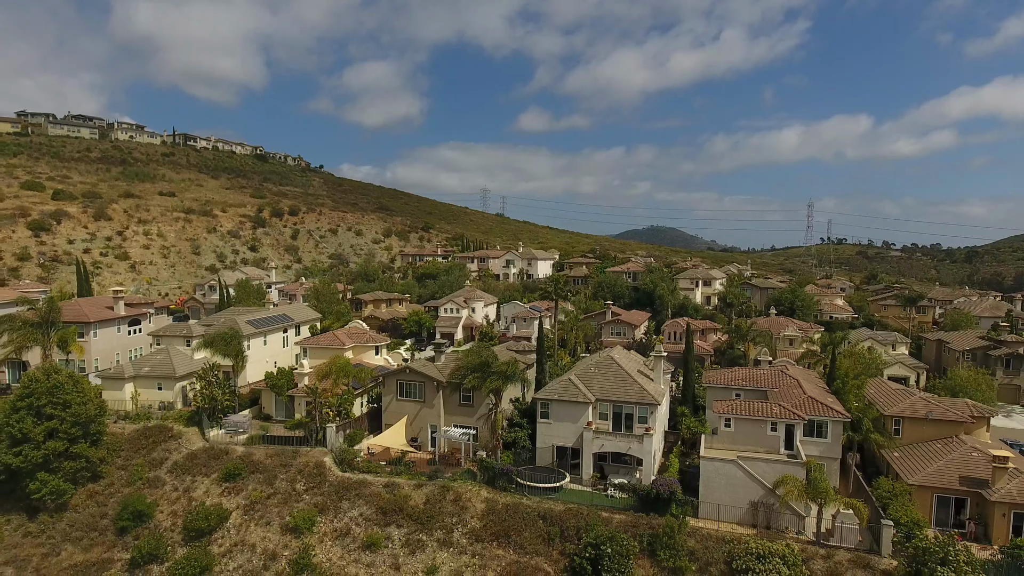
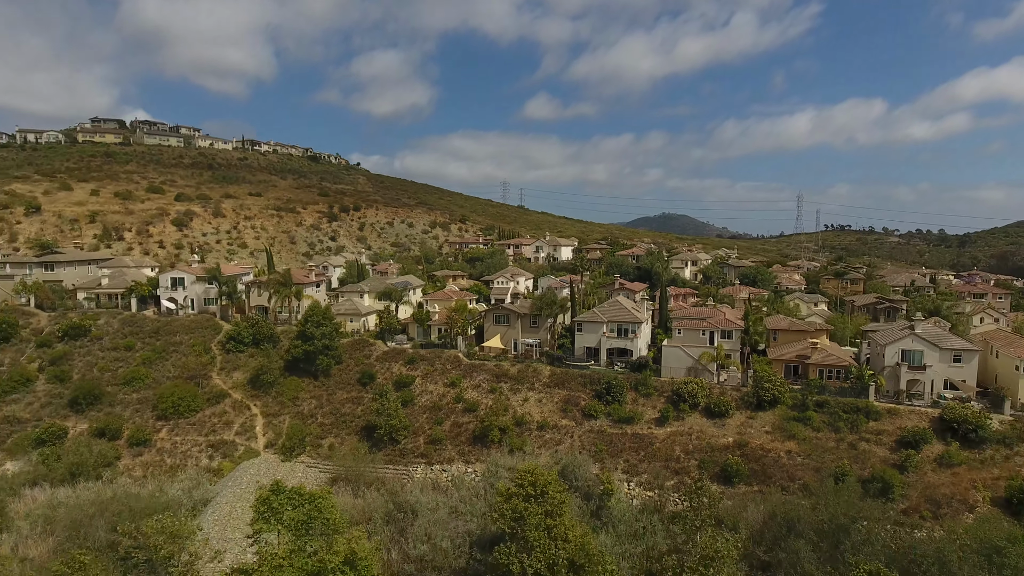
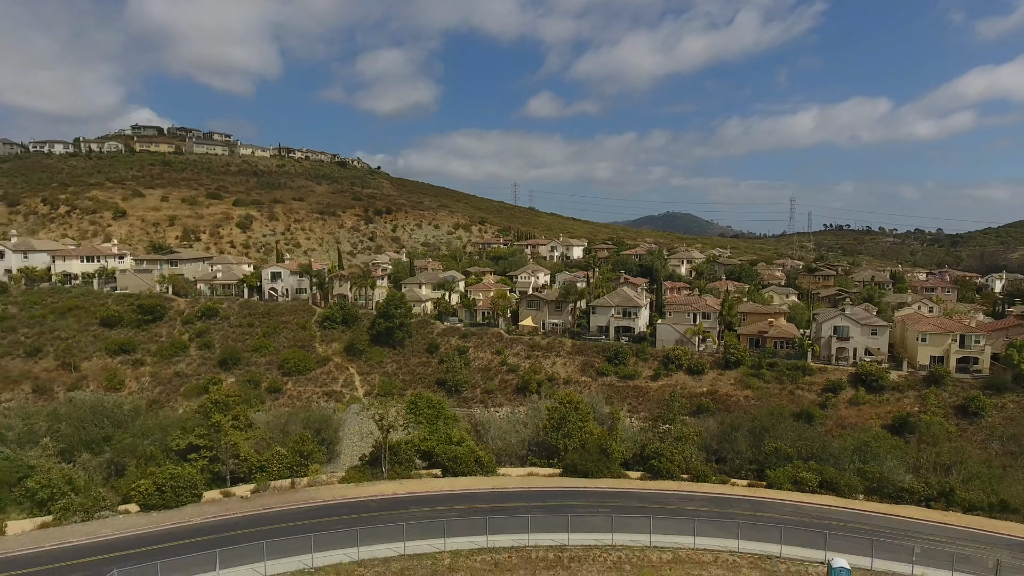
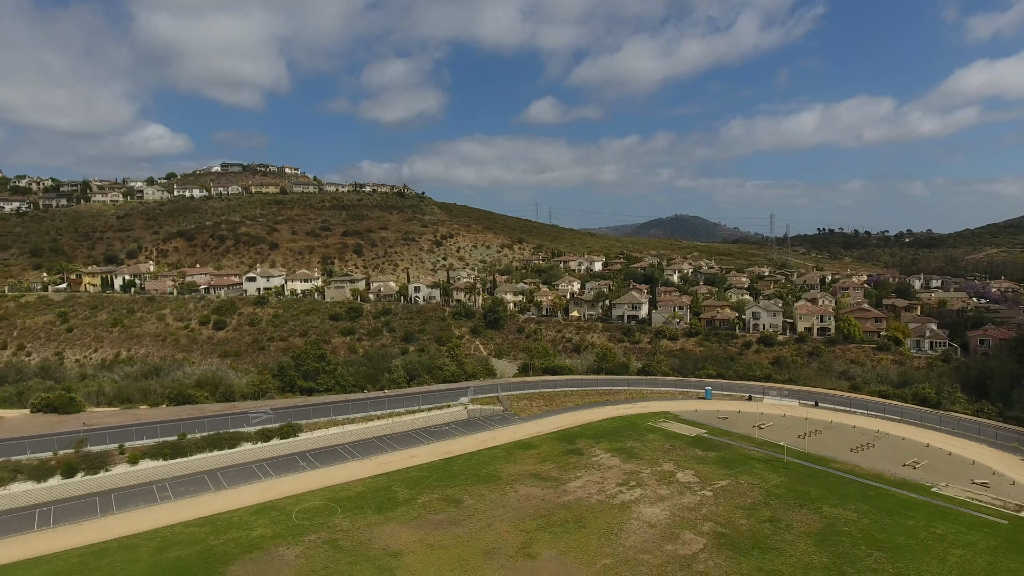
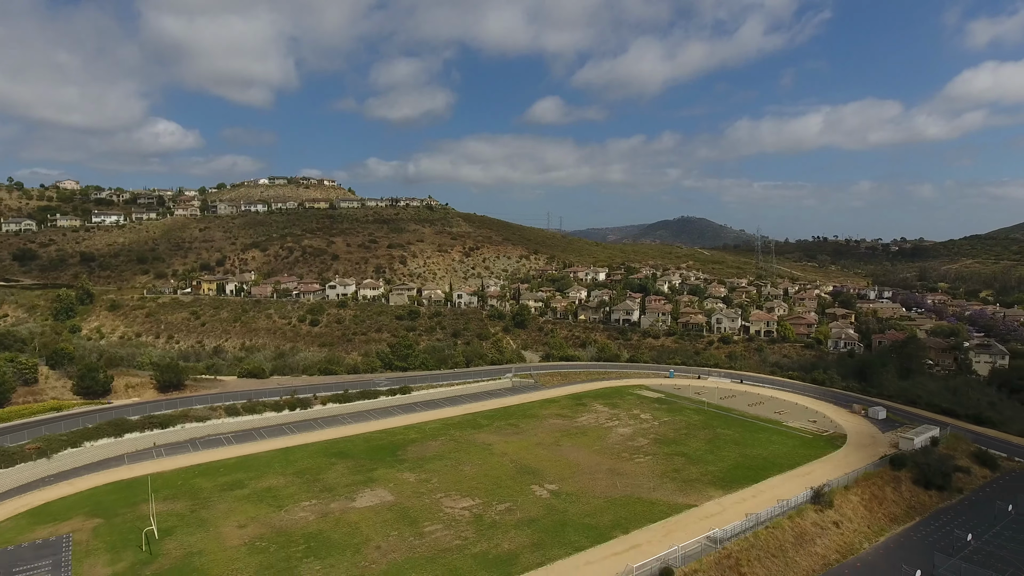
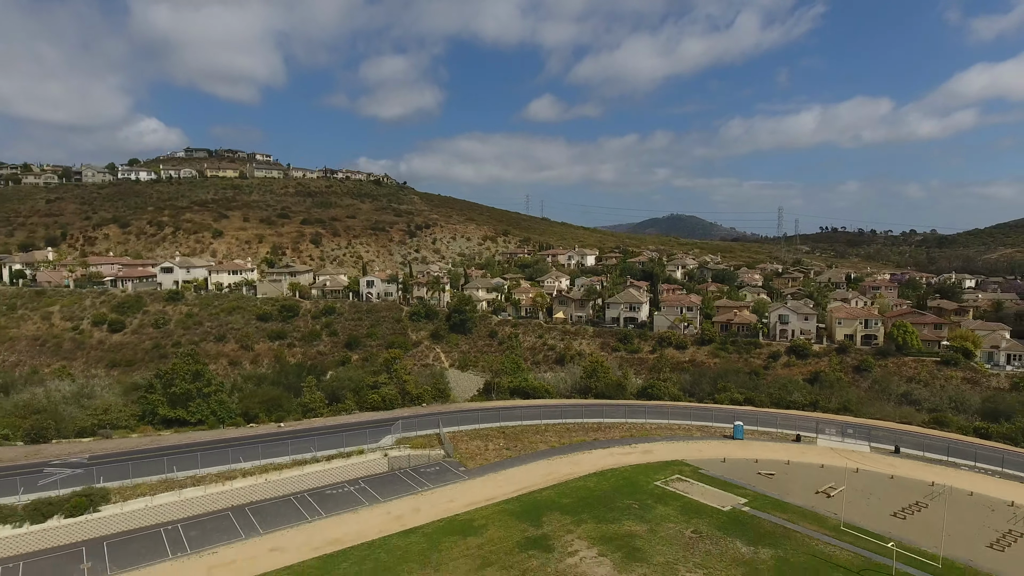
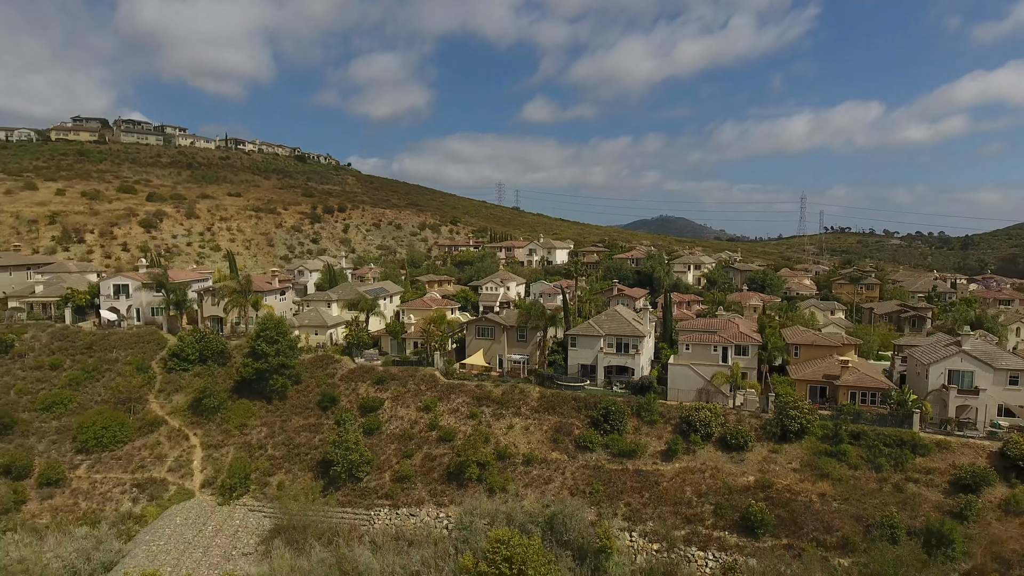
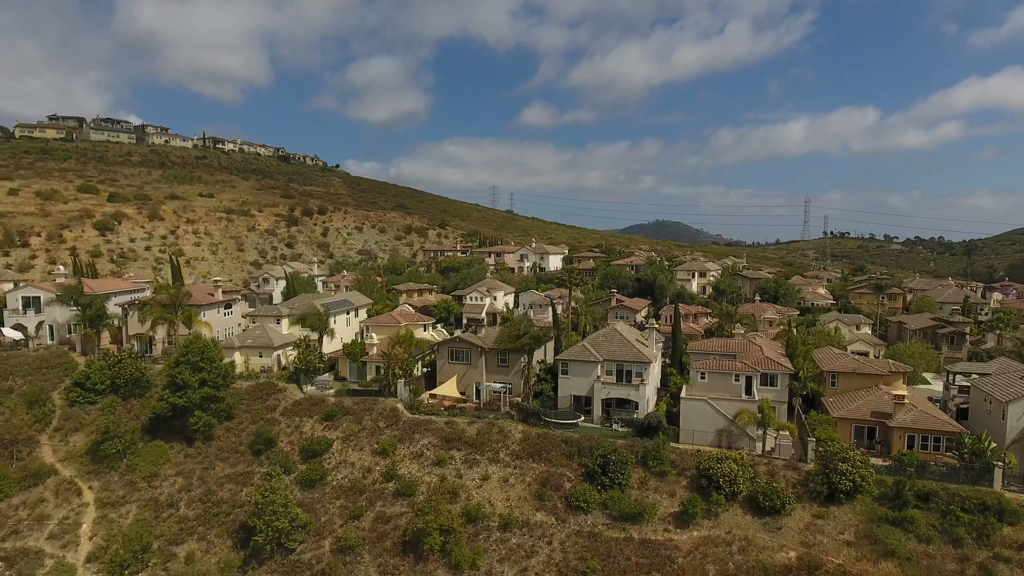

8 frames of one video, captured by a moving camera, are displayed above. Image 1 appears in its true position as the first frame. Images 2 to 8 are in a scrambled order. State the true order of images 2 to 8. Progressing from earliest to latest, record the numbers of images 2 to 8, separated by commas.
8, 7, 2, 3, 6, 4, 5
